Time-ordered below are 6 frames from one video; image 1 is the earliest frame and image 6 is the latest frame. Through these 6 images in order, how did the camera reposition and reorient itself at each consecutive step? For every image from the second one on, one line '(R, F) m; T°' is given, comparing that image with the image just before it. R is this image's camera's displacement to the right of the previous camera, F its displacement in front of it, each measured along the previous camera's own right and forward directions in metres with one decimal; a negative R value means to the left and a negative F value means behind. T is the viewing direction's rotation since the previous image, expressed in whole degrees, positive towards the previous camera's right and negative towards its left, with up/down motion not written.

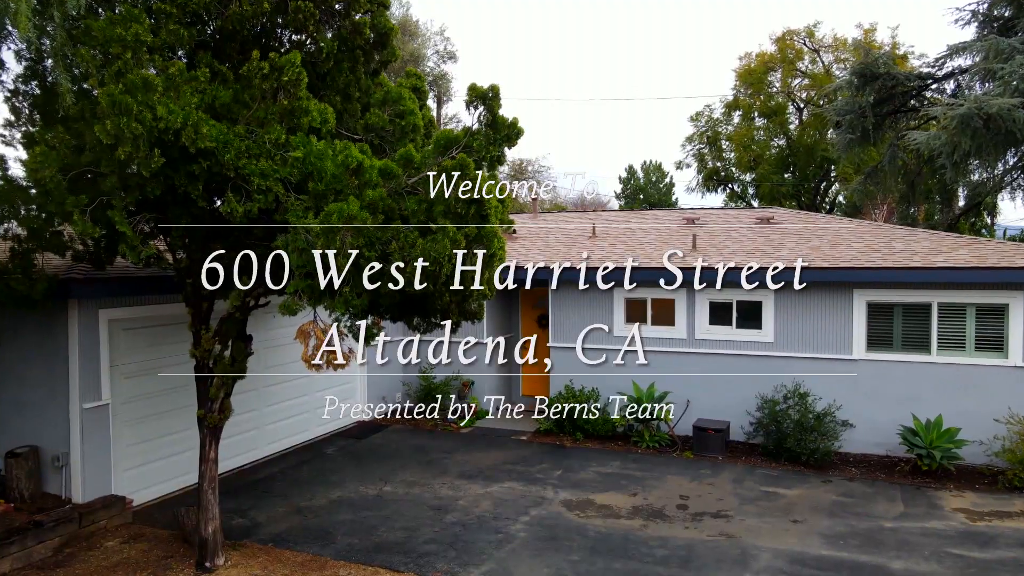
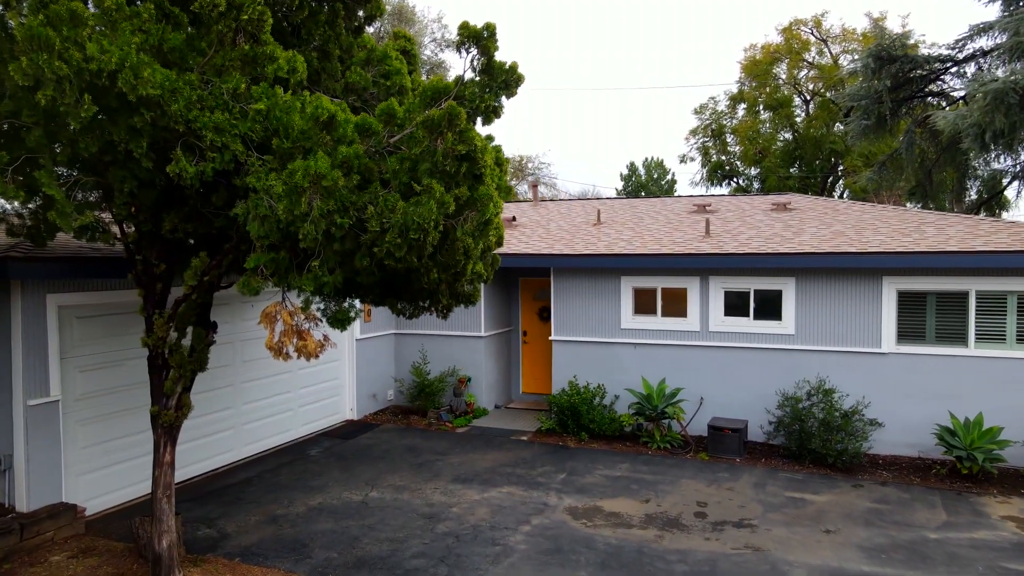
(0.0, +0.8) m; 0°
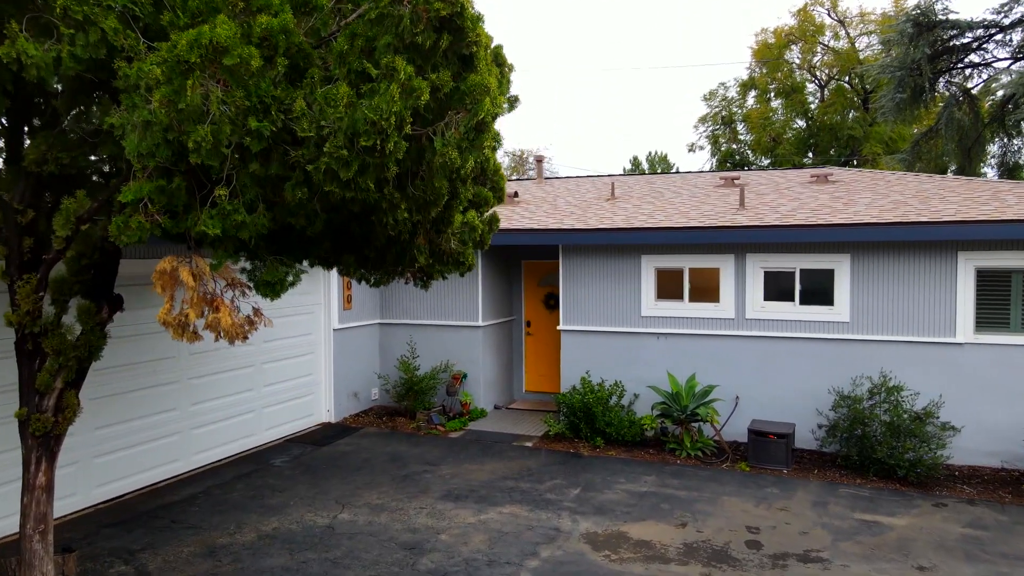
(-0.1, +1.5) m; 0°
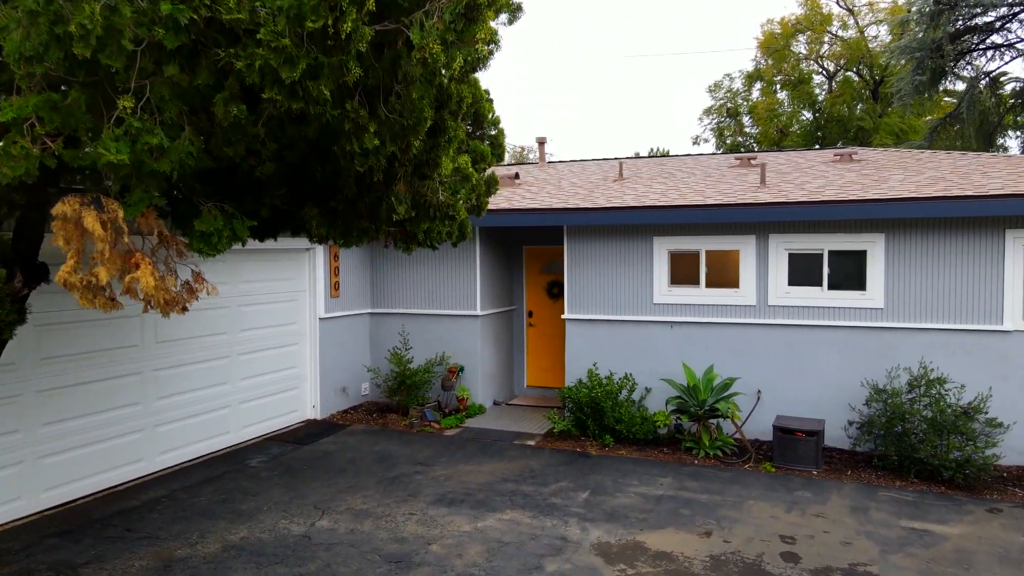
(0.0, +0.7) m; 0°
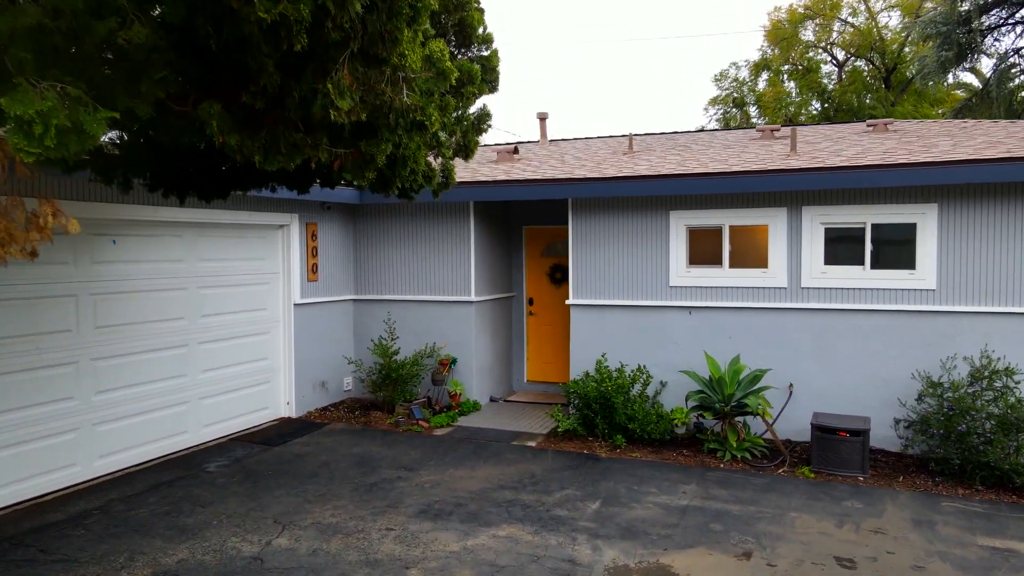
(0.0, +1.0) m; 0°
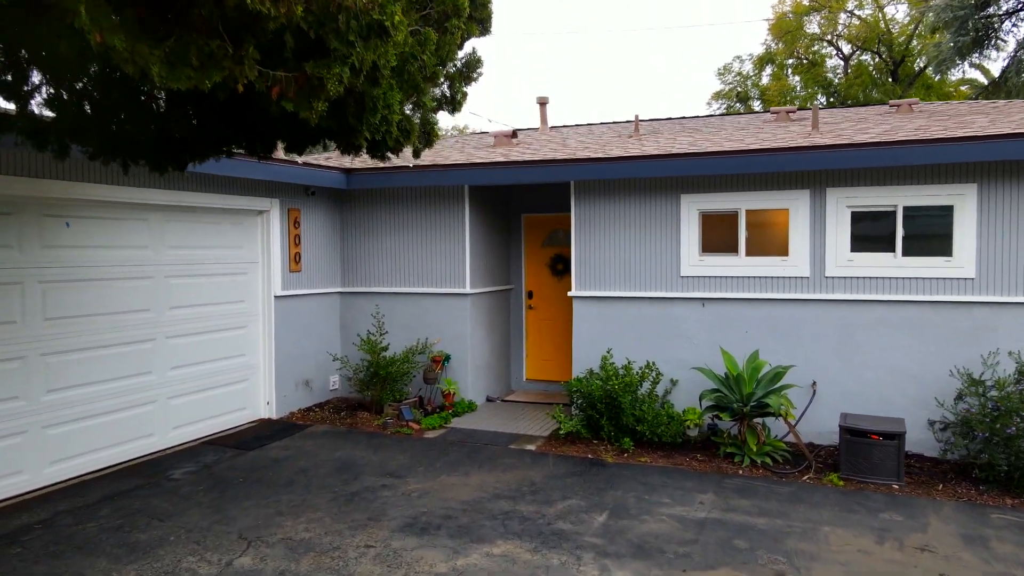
(0.0, +0.6) m; 0°
